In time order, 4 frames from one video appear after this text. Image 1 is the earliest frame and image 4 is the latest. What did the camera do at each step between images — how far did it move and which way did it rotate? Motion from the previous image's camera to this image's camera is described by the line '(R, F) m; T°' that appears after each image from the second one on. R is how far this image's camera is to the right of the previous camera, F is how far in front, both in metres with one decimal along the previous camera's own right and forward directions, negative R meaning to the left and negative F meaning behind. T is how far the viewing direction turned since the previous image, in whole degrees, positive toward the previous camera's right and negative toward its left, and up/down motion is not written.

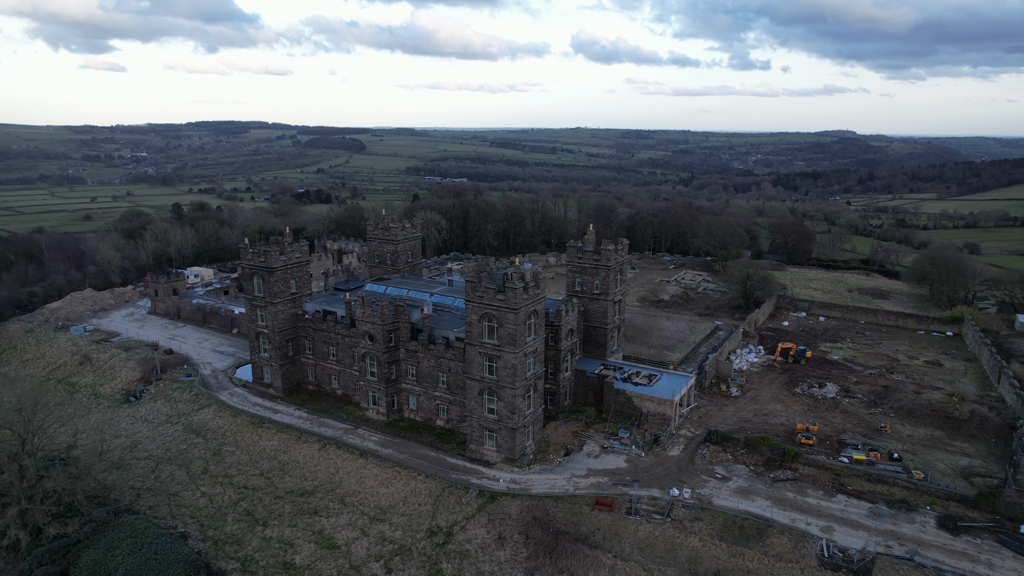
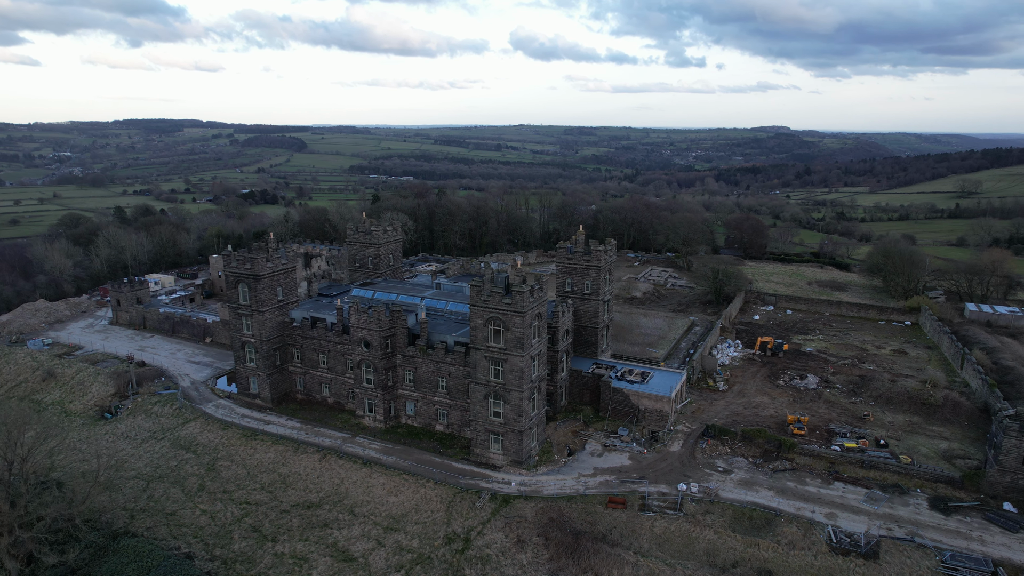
(-2.8, 0.0) m; +5°
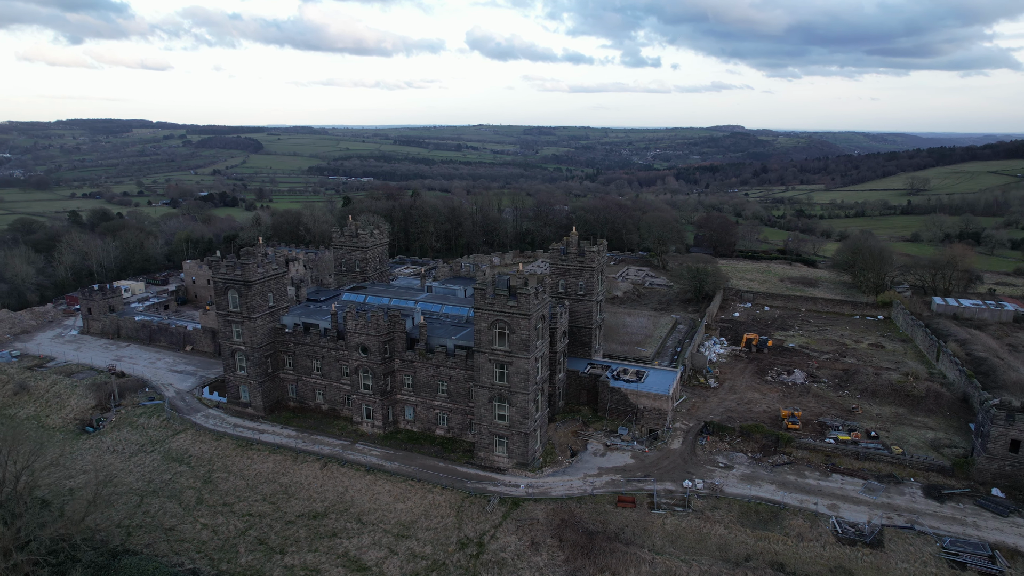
(-2.0, +0.1) m; +3°
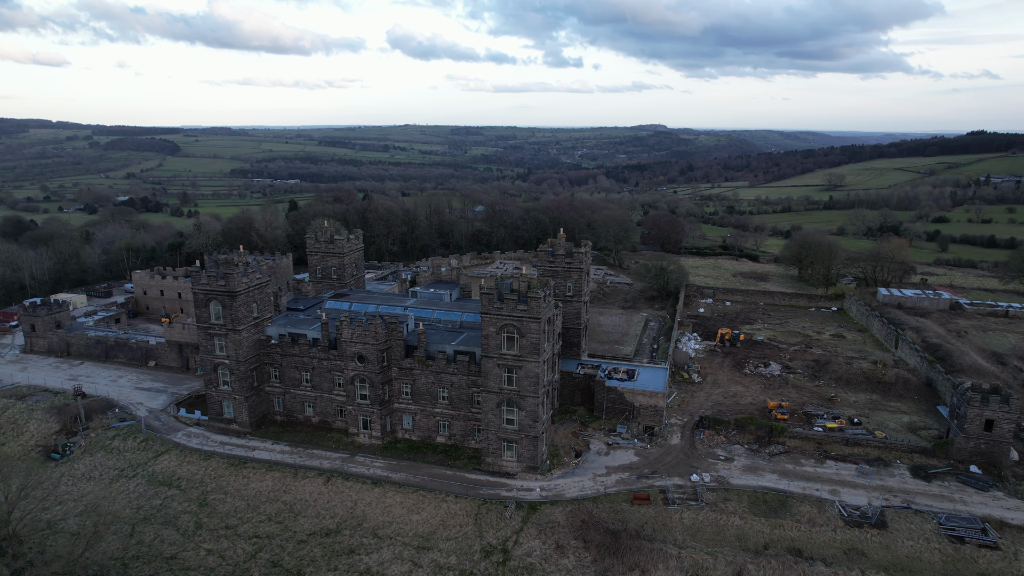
(-3.6, +0.3) m; +6°
